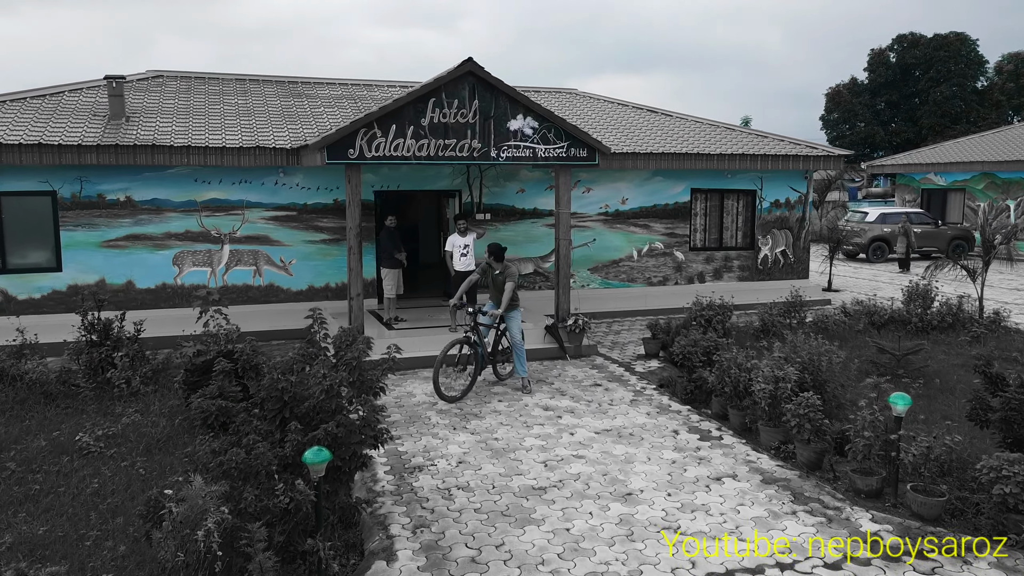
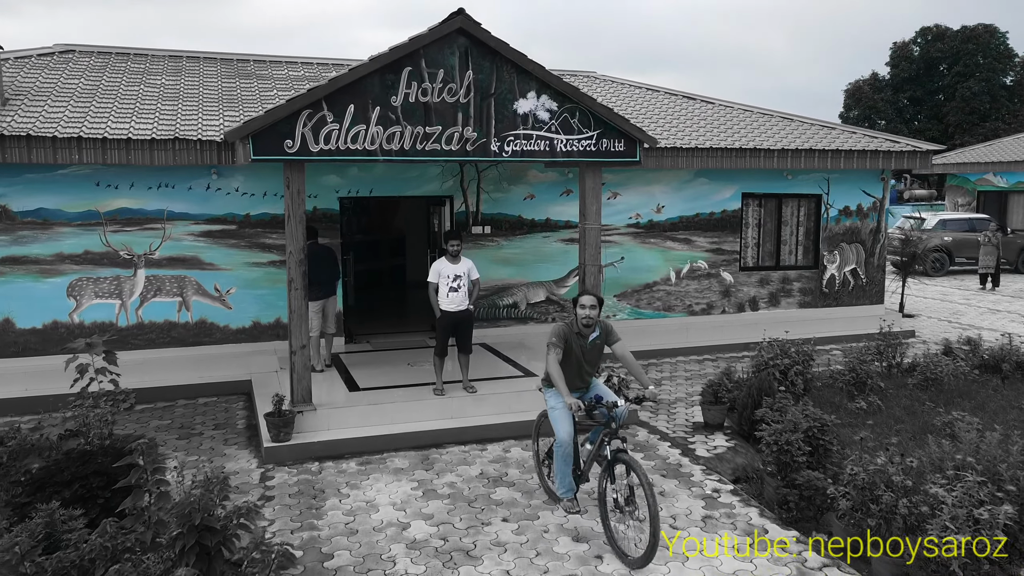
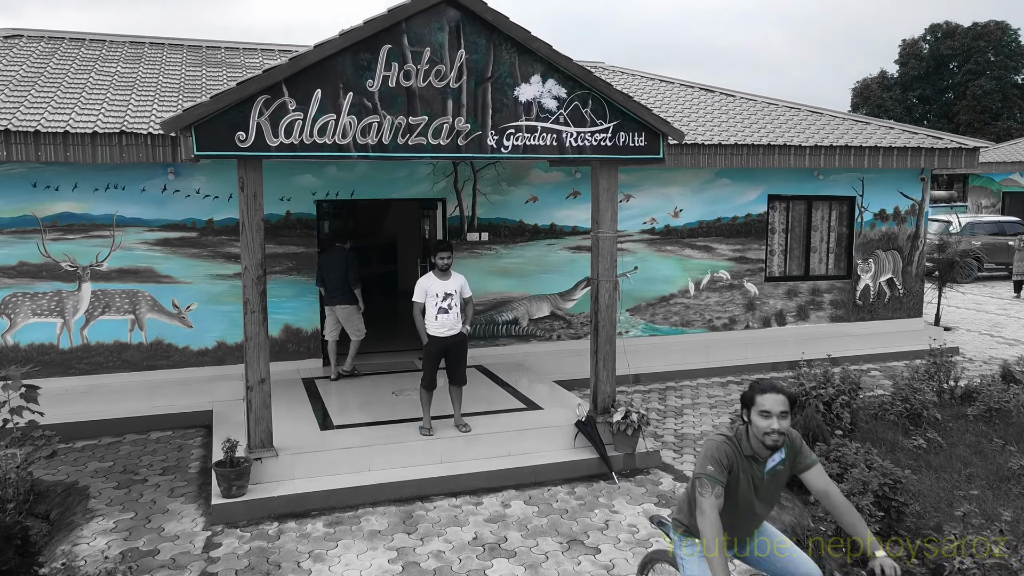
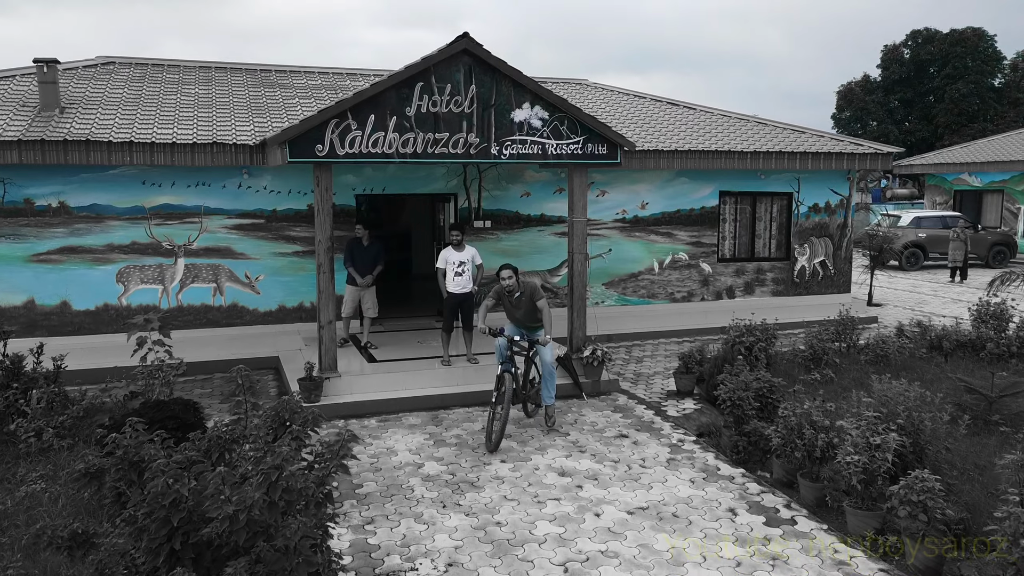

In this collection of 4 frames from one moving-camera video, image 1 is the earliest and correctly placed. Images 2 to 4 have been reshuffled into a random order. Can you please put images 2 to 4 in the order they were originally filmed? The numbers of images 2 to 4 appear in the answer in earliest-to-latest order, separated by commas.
4, 2, 3
